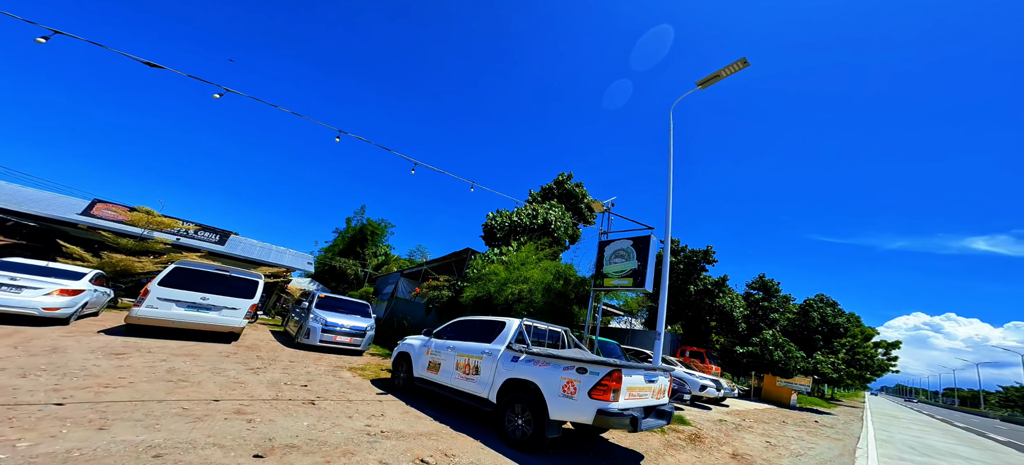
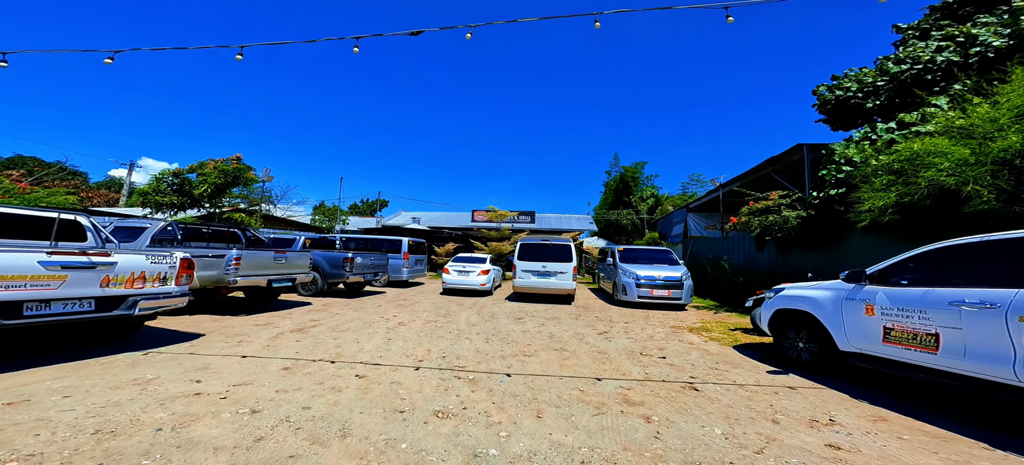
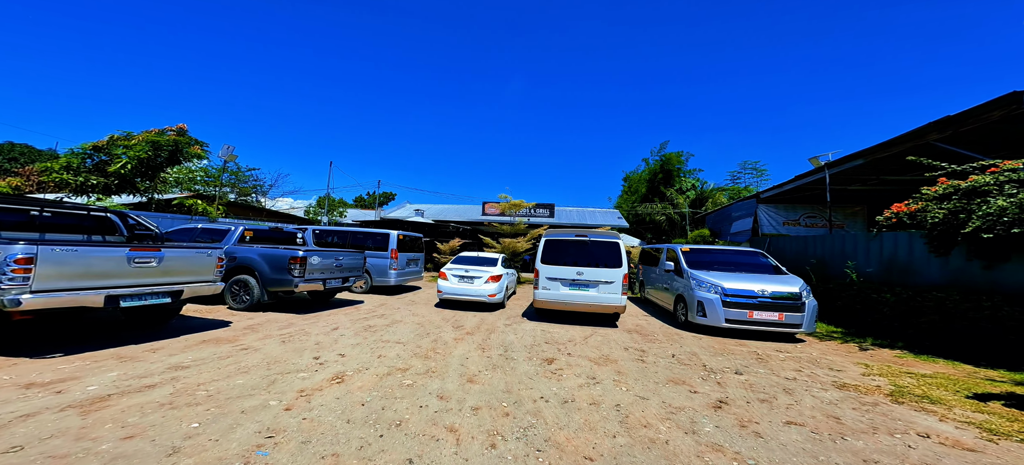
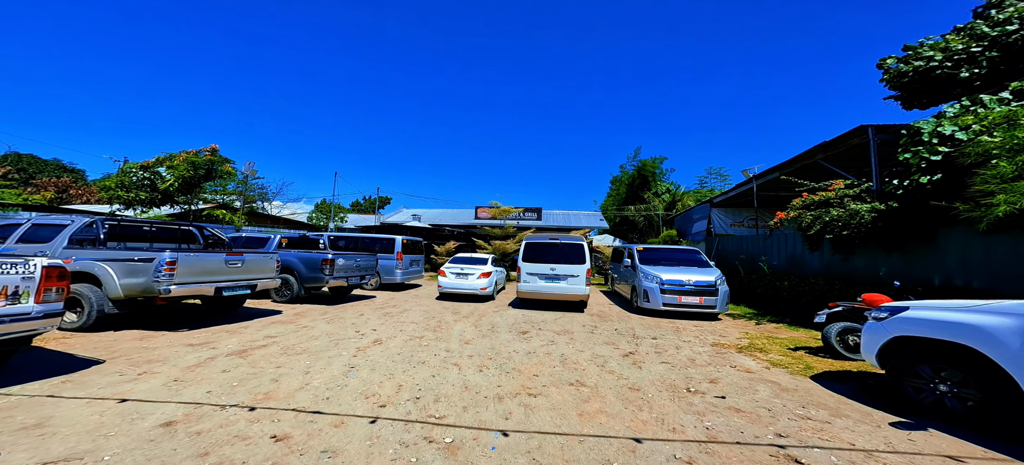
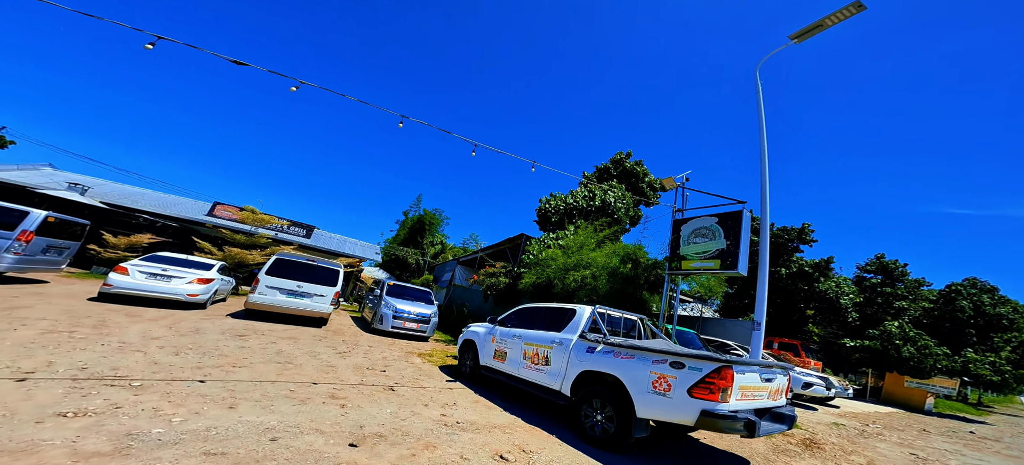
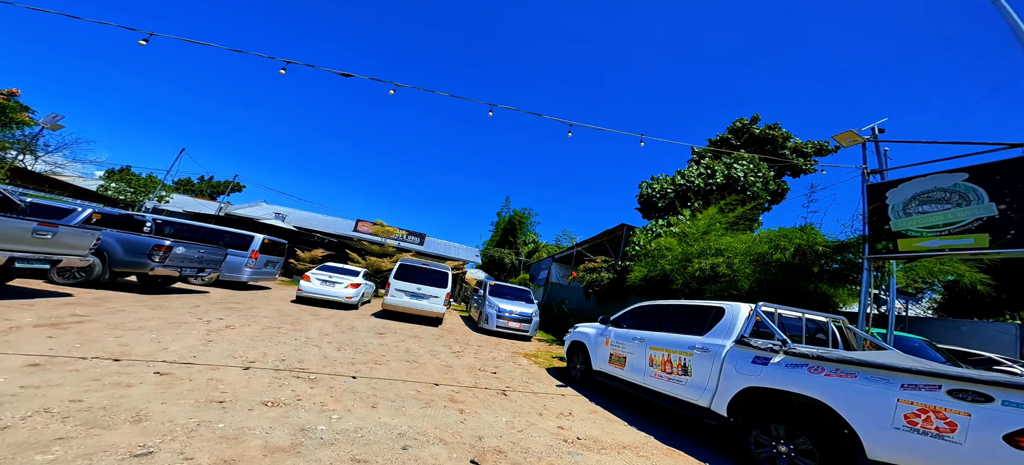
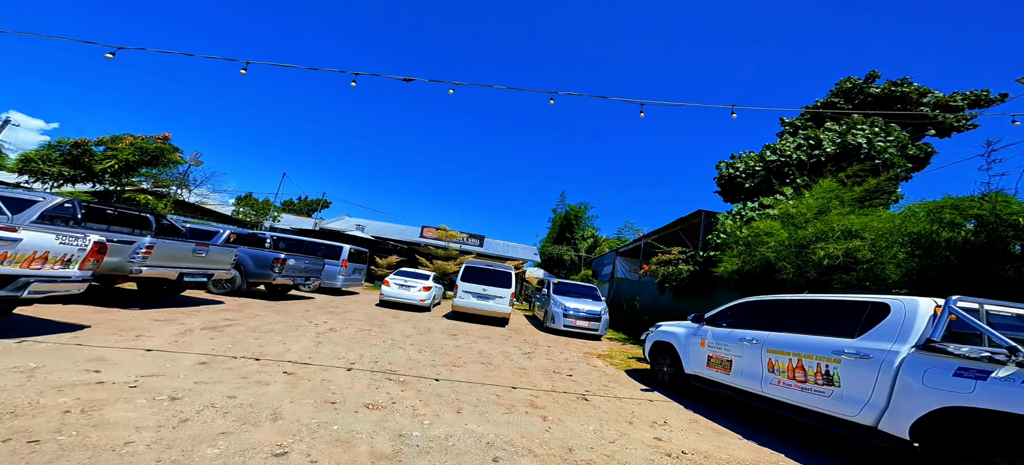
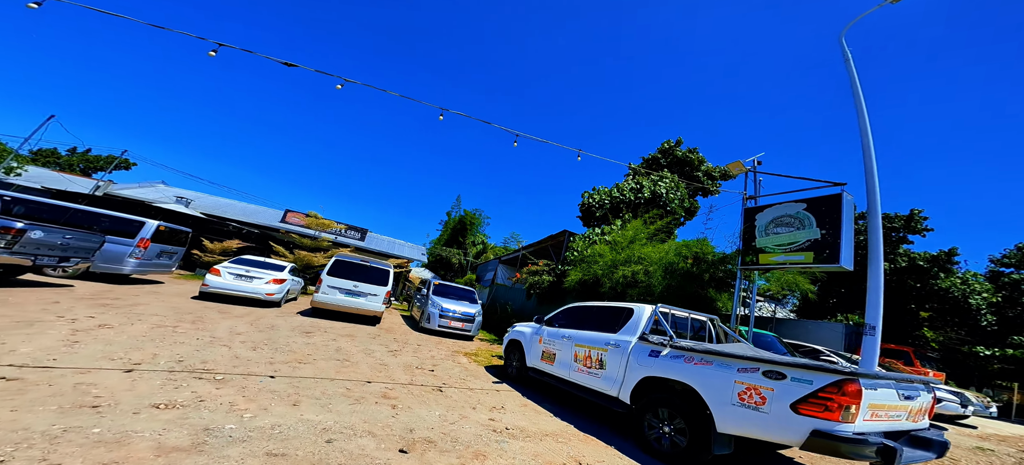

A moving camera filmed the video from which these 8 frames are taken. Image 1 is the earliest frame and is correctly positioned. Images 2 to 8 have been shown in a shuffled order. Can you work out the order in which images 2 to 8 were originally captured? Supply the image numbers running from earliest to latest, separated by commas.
5, 8, 6, 7, 2, 4, 3
